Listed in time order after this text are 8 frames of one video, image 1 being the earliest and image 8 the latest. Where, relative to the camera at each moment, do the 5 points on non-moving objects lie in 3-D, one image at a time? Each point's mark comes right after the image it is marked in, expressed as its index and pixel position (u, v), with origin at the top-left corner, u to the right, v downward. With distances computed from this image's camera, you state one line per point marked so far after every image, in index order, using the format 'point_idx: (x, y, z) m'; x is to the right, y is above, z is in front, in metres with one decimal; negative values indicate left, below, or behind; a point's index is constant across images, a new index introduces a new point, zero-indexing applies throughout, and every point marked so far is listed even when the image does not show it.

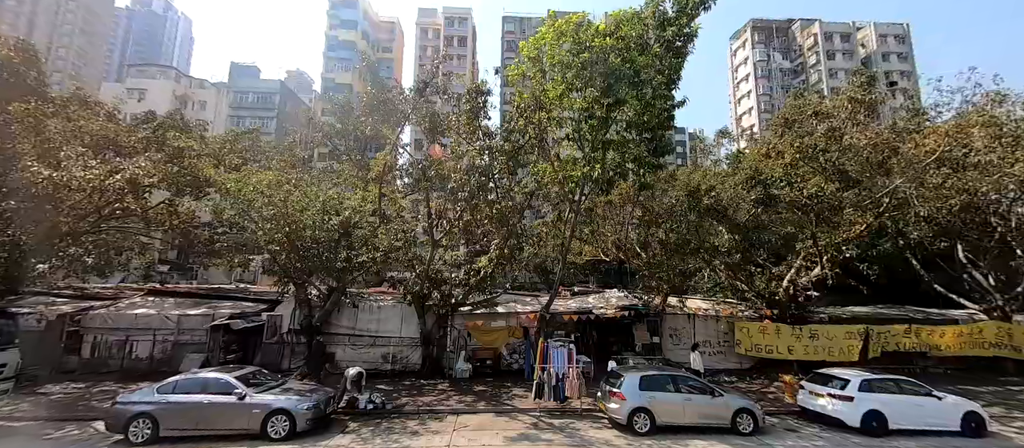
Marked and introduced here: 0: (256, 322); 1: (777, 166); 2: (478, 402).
0: (-7.7, -3.0, +12.3) m
1: (+6.8, +1.5, +10.2) m
2: (-0.7, -4.3, +9.7) m
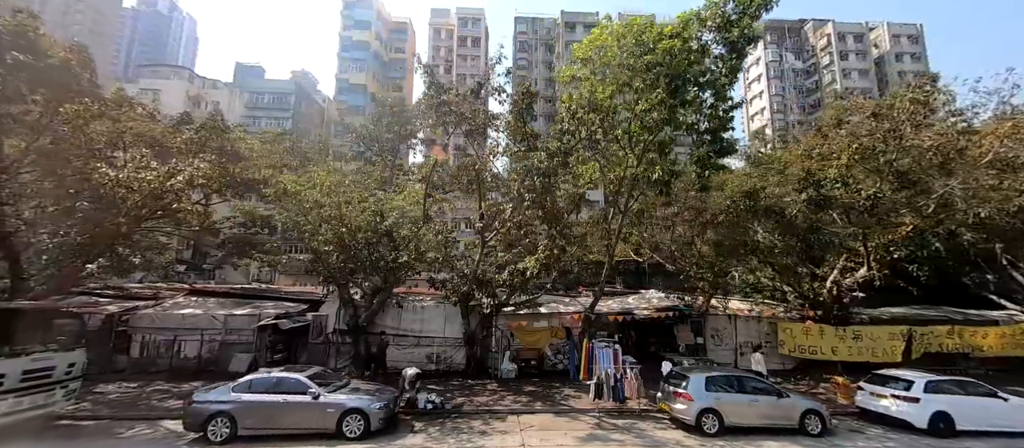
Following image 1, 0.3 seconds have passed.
0: (-6.3, -3.0, +12.4) m
1: (+8.2, +1.4, +10.2) m
2: (+0.6, -4.3, +9.7) m
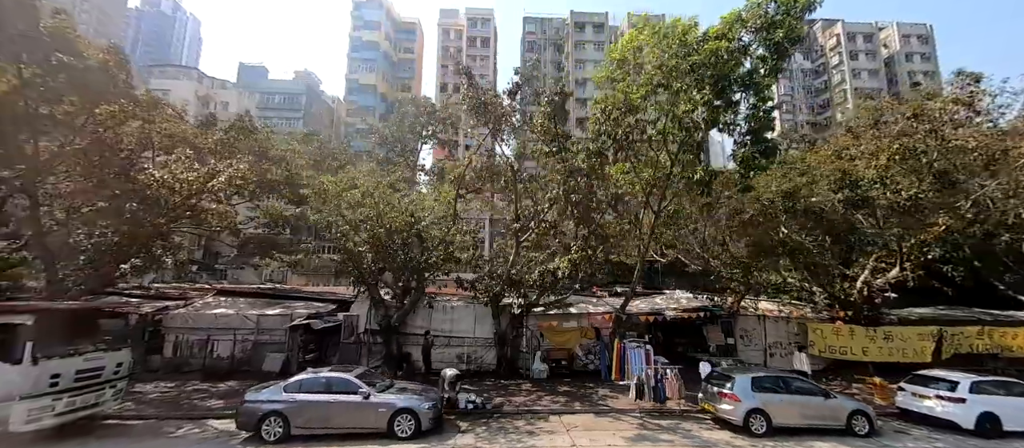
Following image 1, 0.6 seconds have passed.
0: (-5.4, -3.0, +12.4) m
1: (+9.1, +1.4, +10.2) m
2: (+1.5, -4.3, +9.7) m
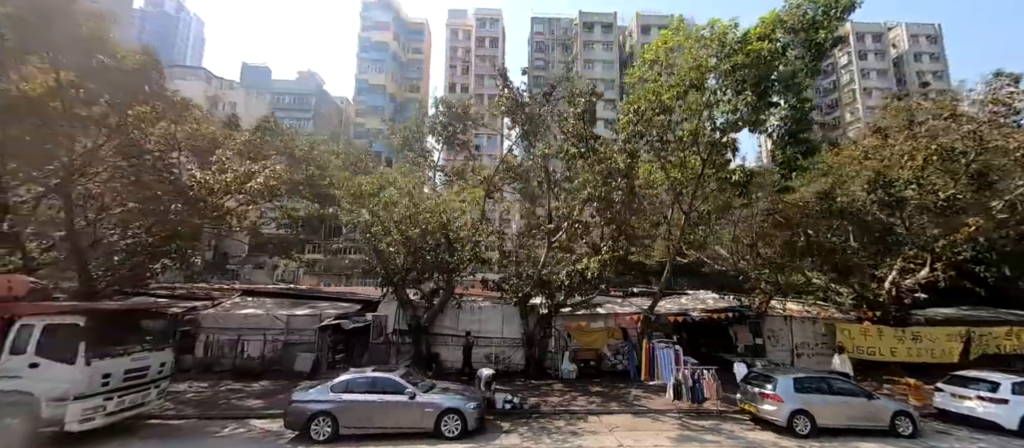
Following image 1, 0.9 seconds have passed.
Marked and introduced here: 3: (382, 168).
0: (-4.6, -3.0, +12.4) m
1: (+10.0, +1.4, +10.2) m
2: (+2.4, -4.3, +9.7) m
3: (-4.4, +1.9, +13.9) m
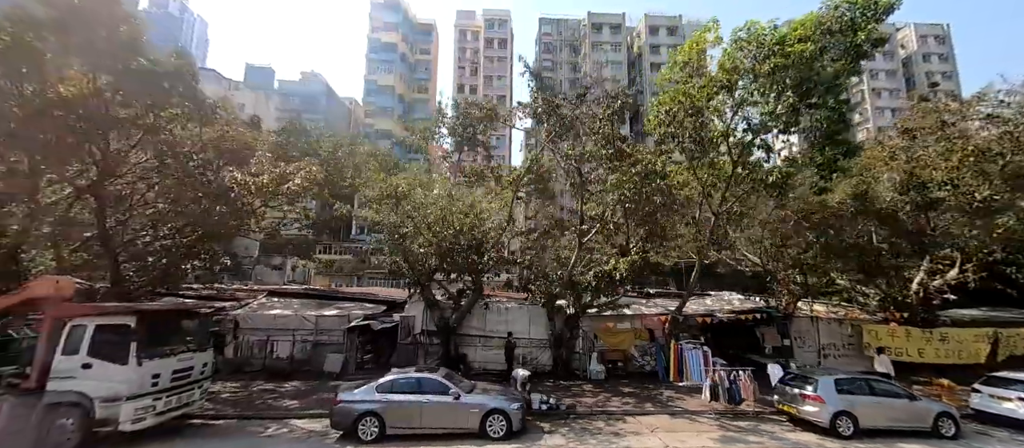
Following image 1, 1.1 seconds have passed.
0: (-3.7, -3.1, +12.5) m
1: (+10.8, +1.4, +10.2) m
2: (+3.2, -4.3, +9.8) m
3: (-3.6, +1.9, +13.9) m
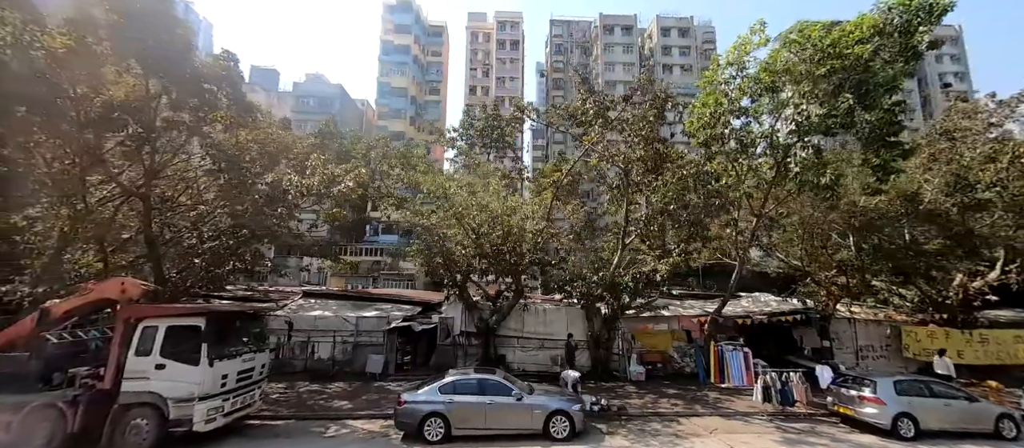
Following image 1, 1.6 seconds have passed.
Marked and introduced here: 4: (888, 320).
0: (-2.5, -3.1, +12.5) m
1: (+12.0, +1.3, +10.2) m
2: (+4.4, -4.4, +9.8) m
3: (-2.4, +1.8, +14.0) m
4: (+12.1, -3.1, +13.1) m
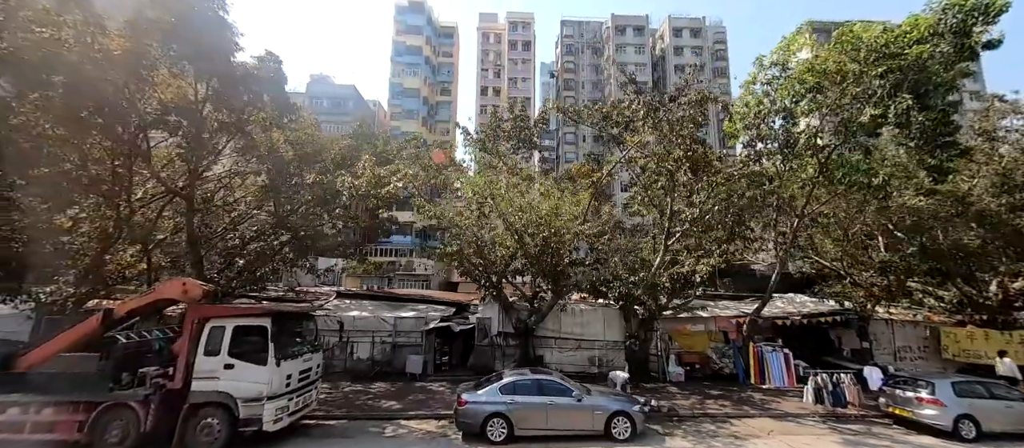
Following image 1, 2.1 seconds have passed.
0: (-1.4, -3.1, +12.6) m
1: (+13.1, +1.3, +10.2) m
2: (+5.5, -4.4, +9.8) m
3: (-1.2, +1.8, +14.0) m
4: (+13.3, -3.2, +13.0) m
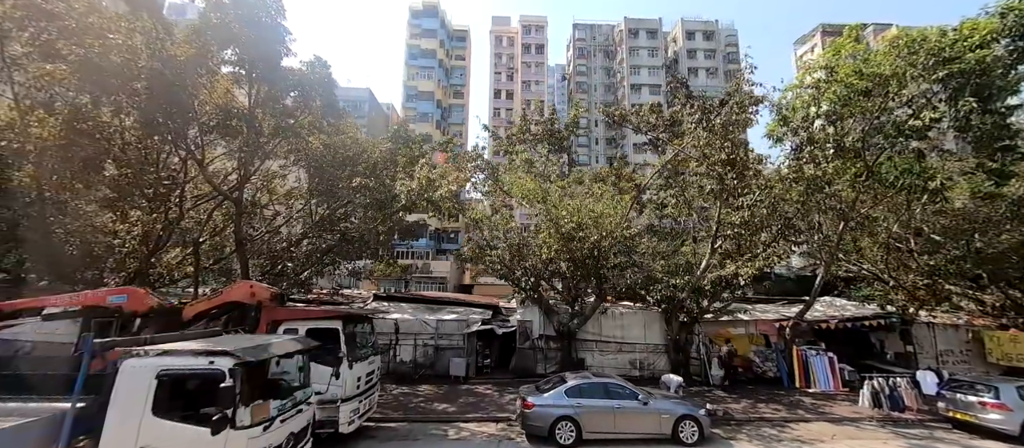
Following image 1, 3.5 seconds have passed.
0: (-0.1, -3.2, +12.6) m
1: (+14.4, +1.2, +10.2) m
2: (+6.8, -4.5, +9.7) m
3: (+0.1, +1.7, +14.1) m
4: (+14.6, -3.3, +13.0) m
